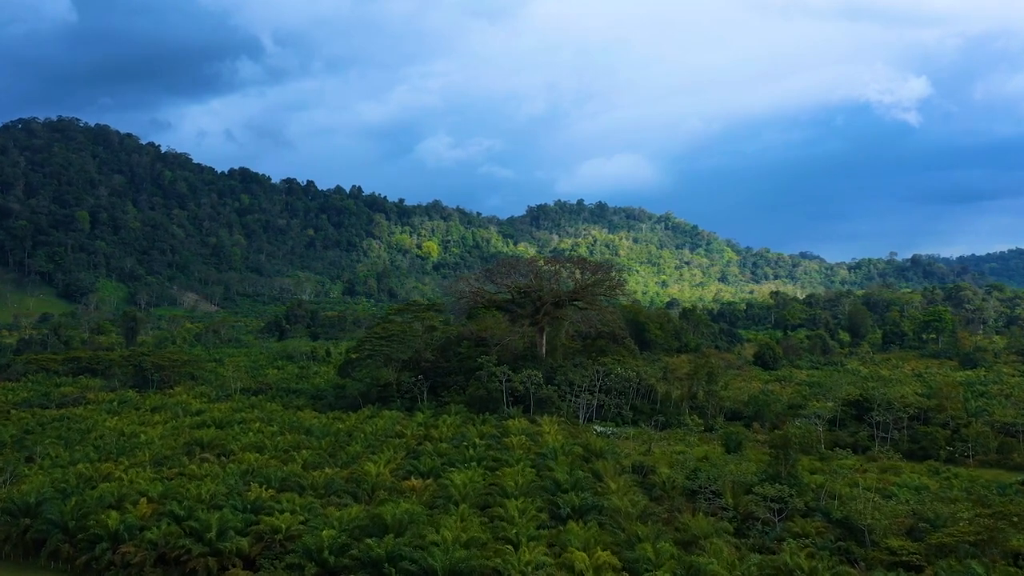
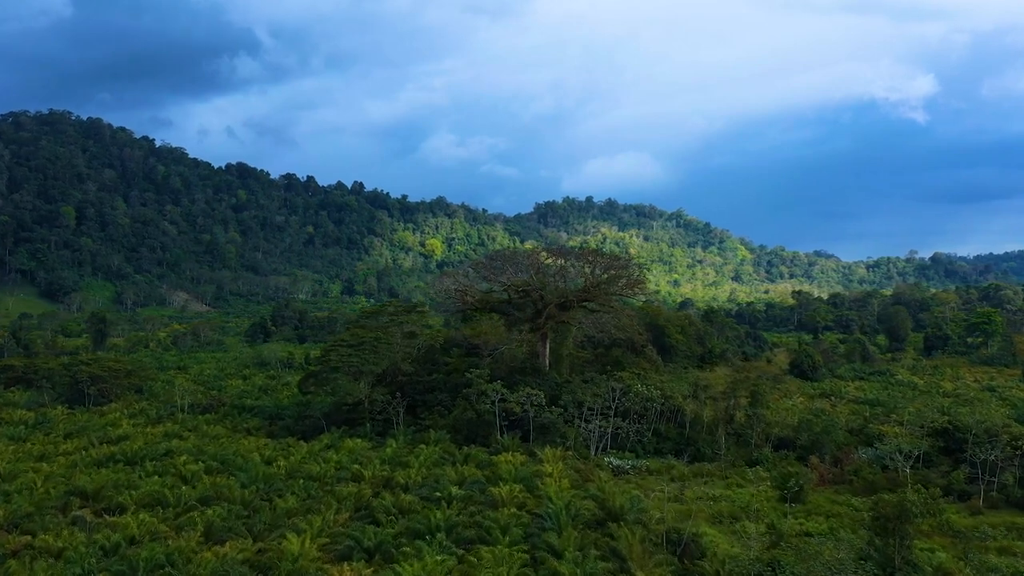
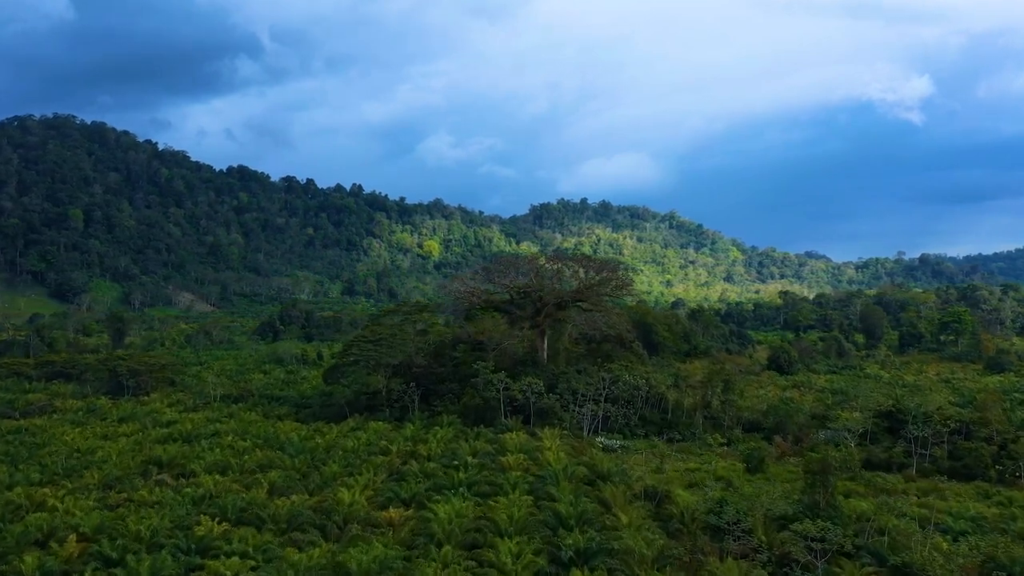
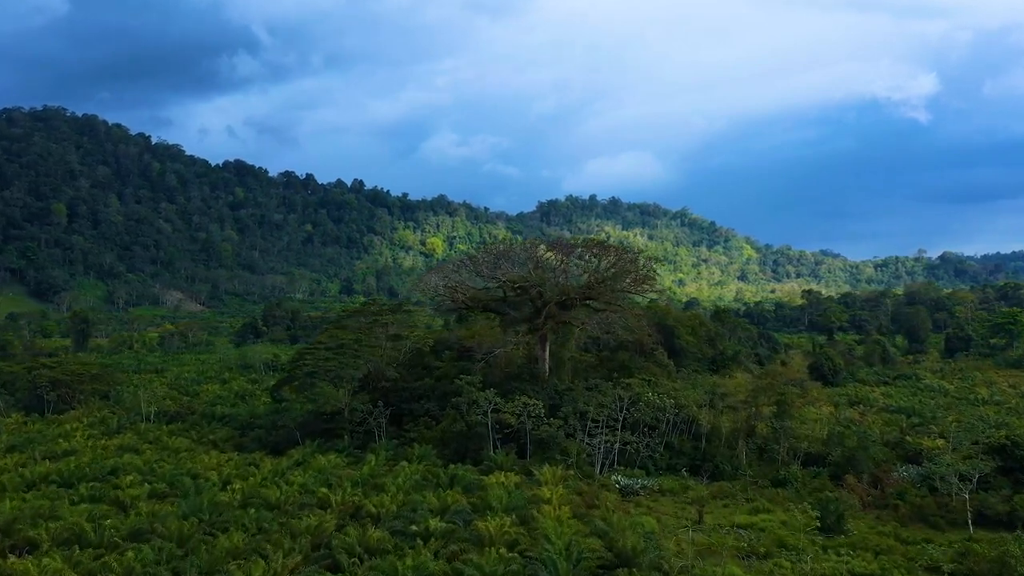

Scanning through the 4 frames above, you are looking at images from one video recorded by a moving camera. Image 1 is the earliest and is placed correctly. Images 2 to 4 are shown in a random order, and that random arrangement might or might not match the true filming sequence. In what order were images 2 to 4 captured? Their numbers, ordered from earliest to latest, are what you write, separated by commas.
3, 2, 4
